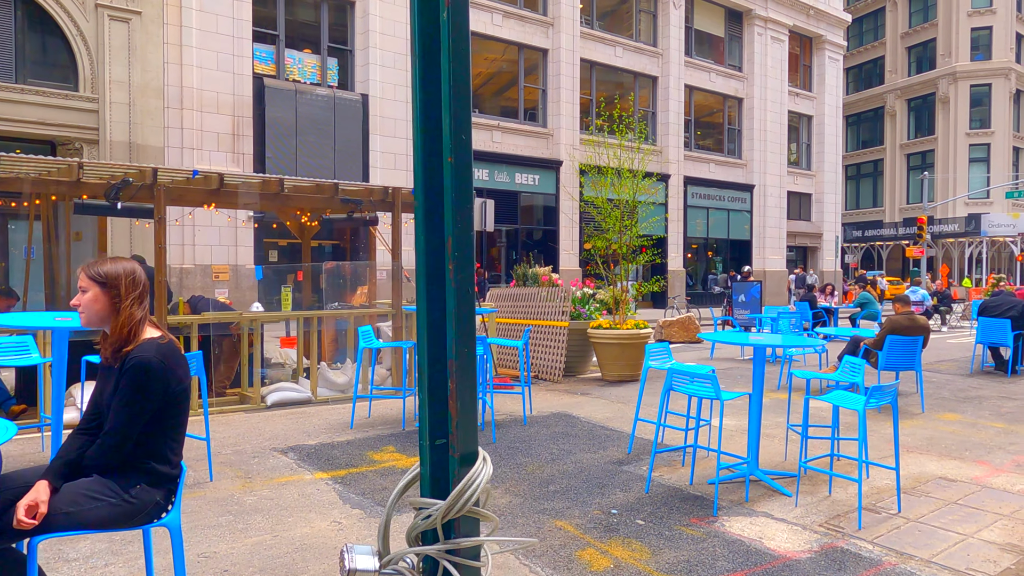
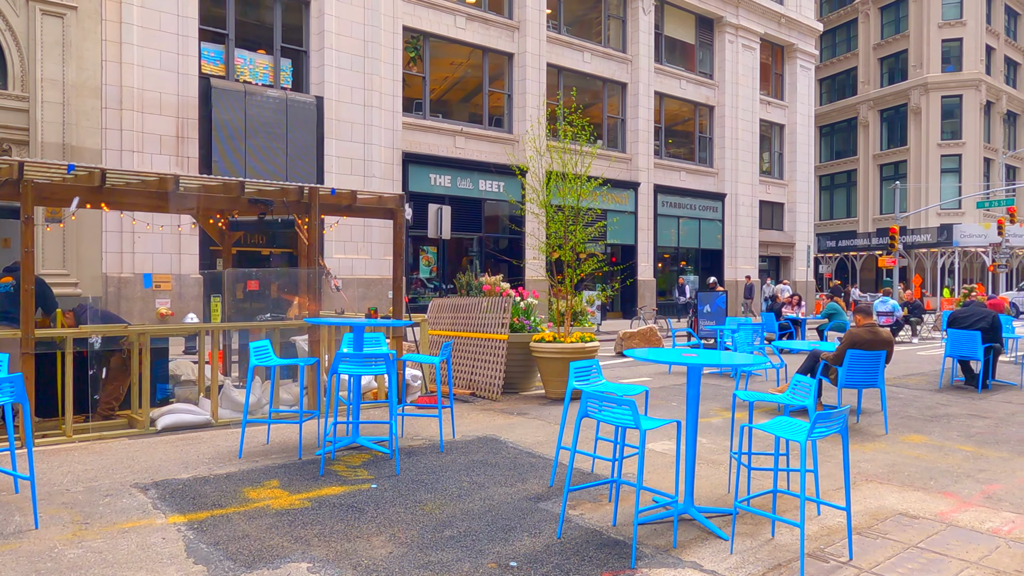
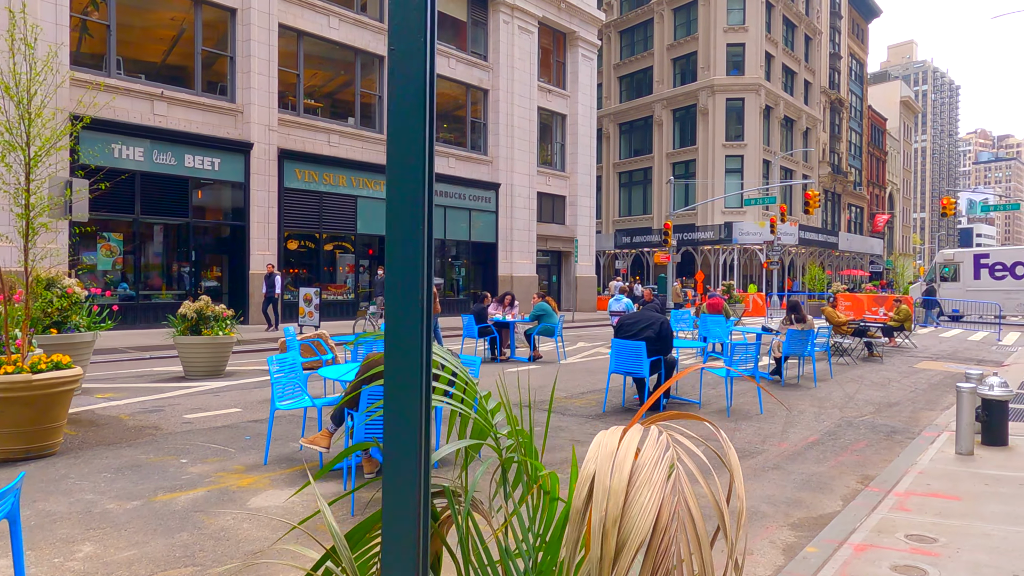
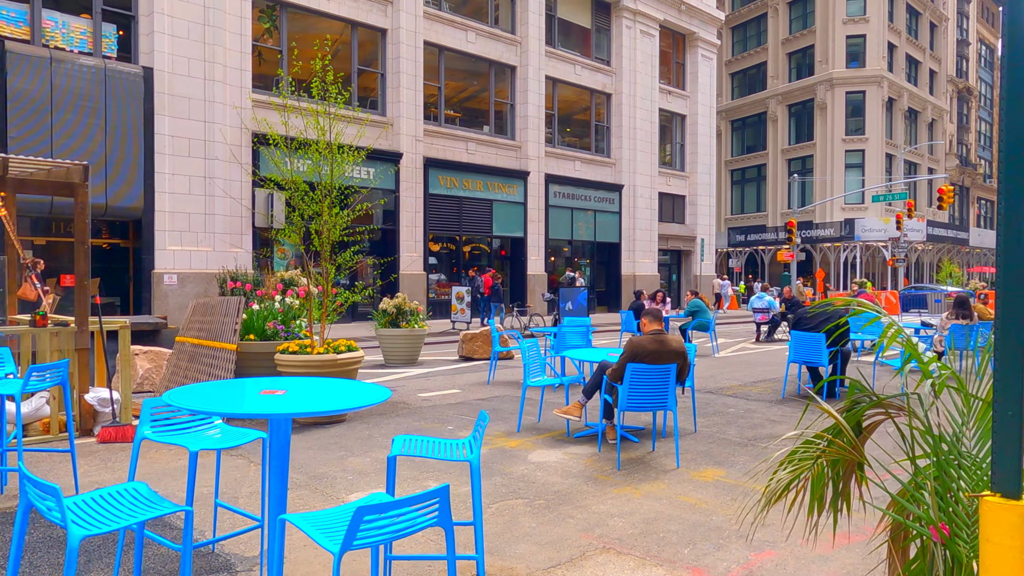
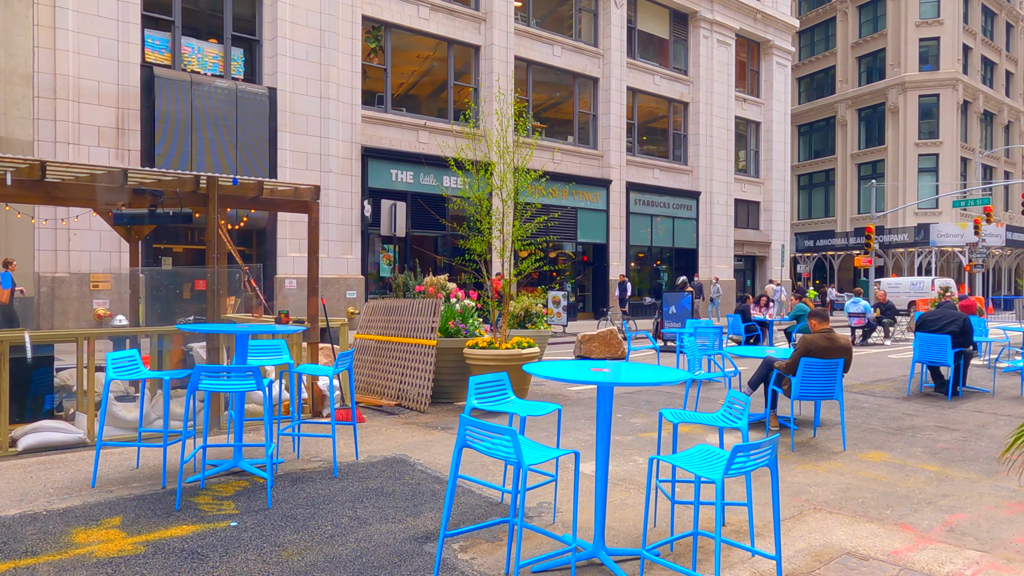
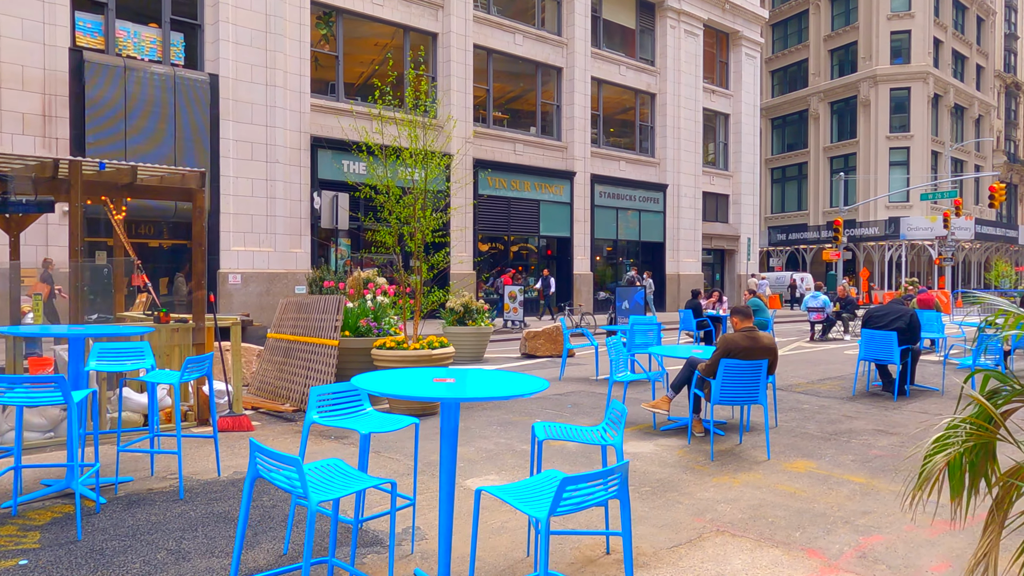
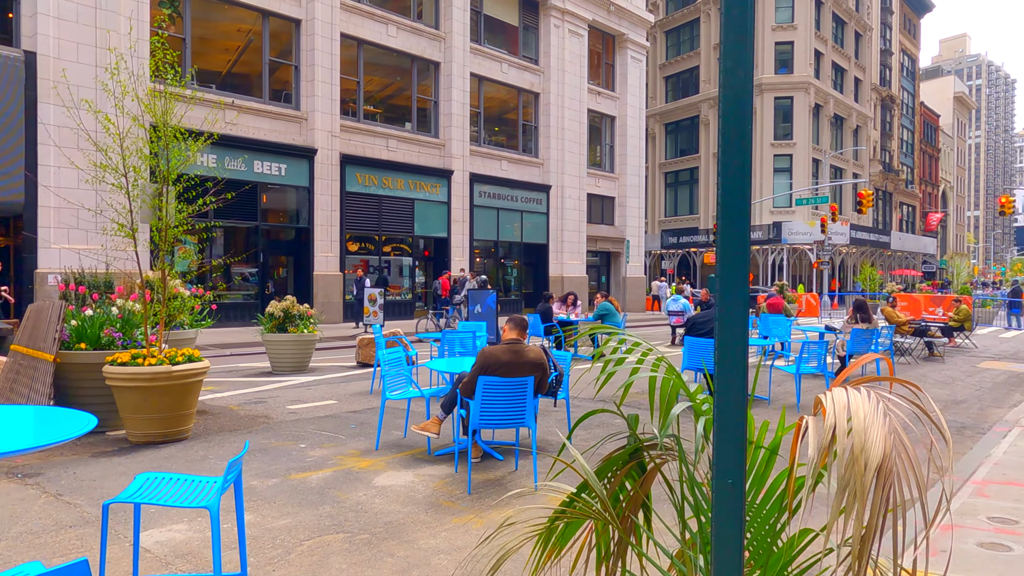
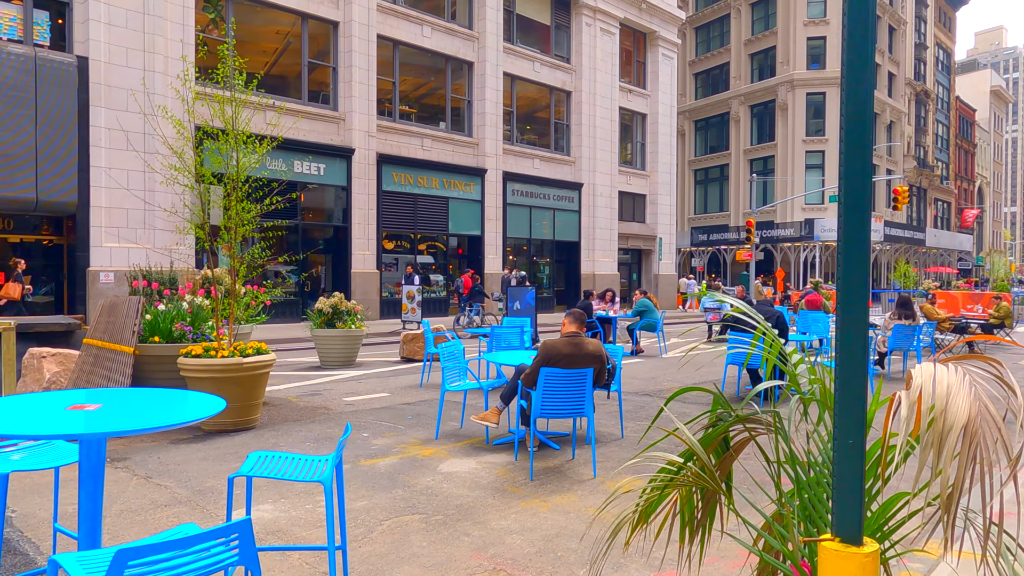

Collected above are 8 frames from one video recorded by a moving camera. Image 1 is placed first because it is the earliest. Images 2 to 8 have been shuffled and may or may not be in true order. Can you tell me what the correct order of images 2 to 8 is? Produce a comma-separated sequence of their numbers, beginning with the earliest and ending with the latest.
2, 5, 6, 4, 8, 7, 3
